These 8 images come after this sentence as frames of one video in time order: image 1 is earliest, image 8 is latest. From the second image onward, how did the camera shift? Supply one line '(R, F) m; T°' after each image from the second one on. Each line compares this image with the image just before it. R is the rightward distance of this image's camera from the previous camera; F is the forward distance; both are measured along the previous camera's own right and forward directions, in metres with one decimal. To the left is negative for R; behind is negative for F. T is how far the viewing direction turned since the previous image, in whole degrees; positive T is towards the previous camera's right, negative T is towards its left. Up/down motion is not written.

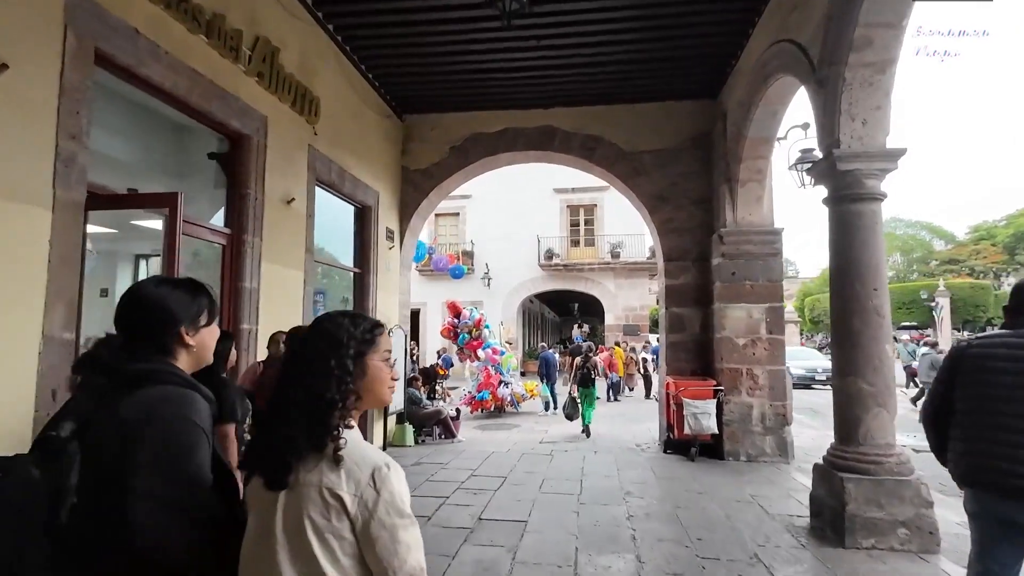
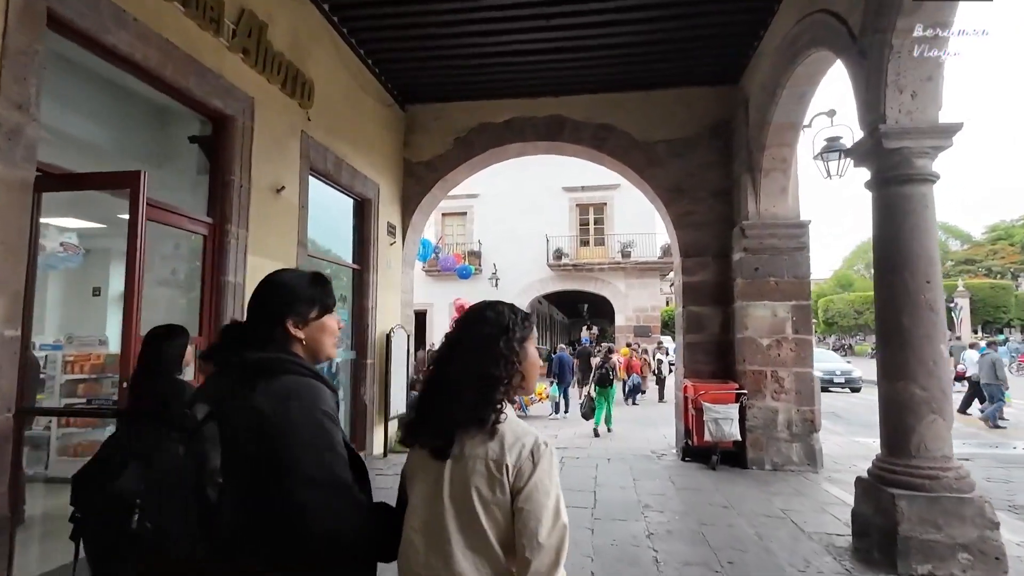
(0.0, +0.4) m; -1°
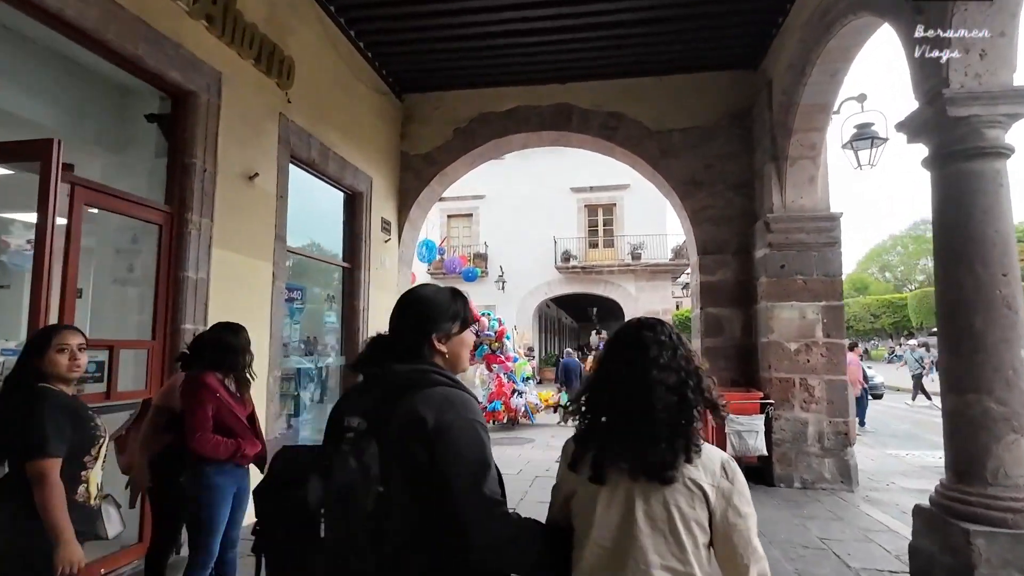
(+0.1, +0.5) m; -1°
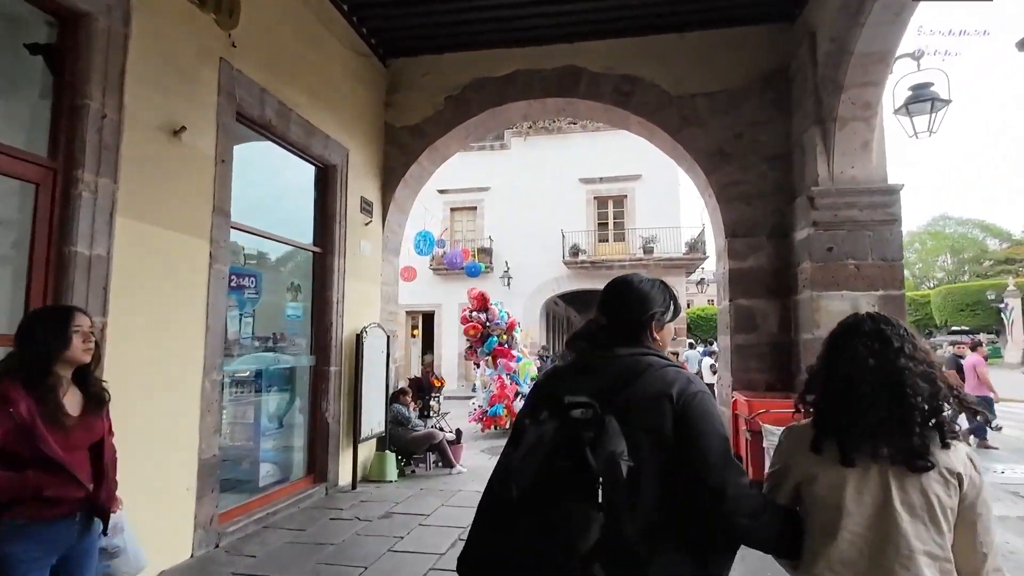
(+0.1, +0.8) m; -1°
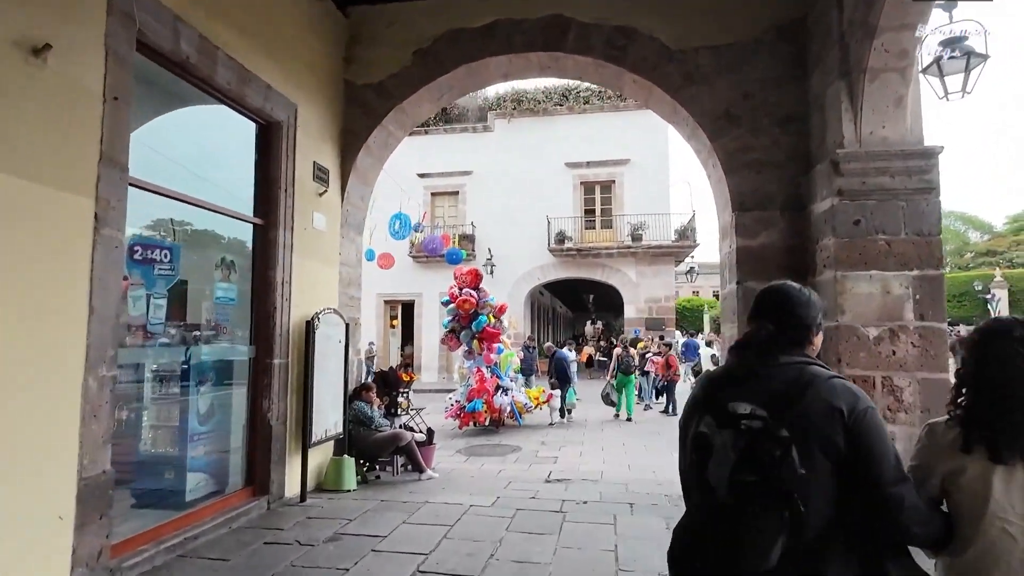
(+0.1, +0.7) m; +1°
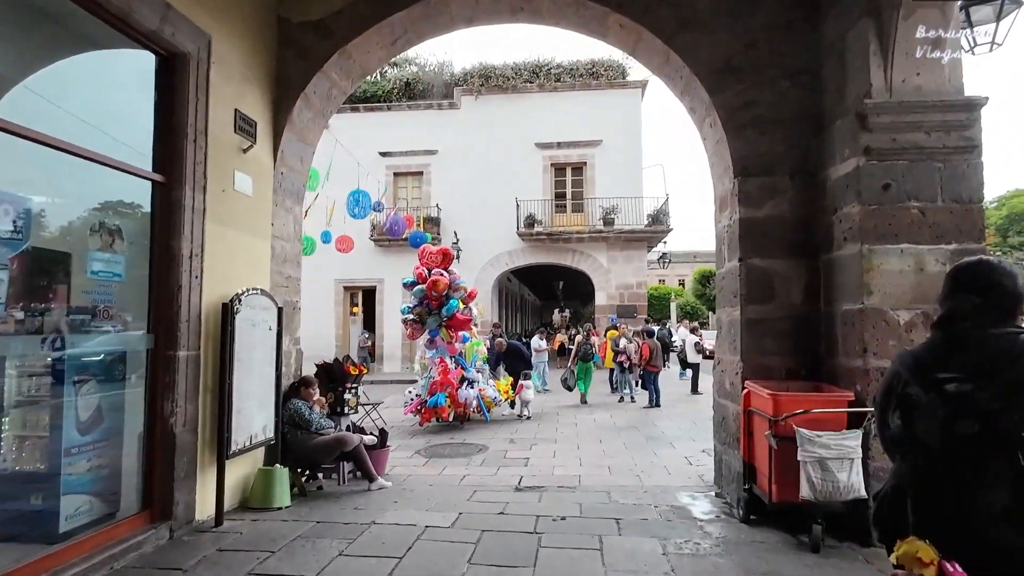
(0.0, +0.7) m; +3°
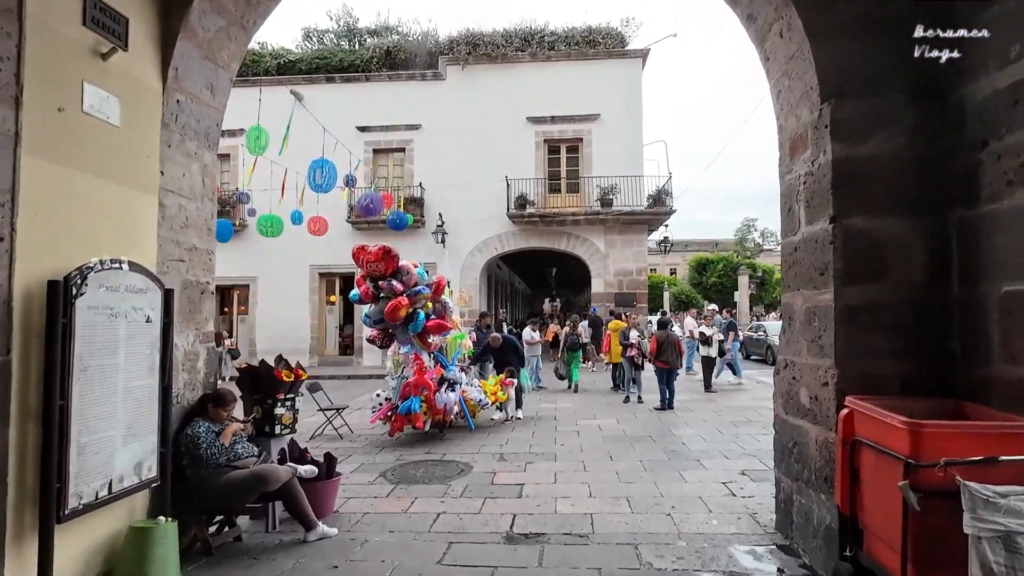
(0.0, +1.3) m; +1°
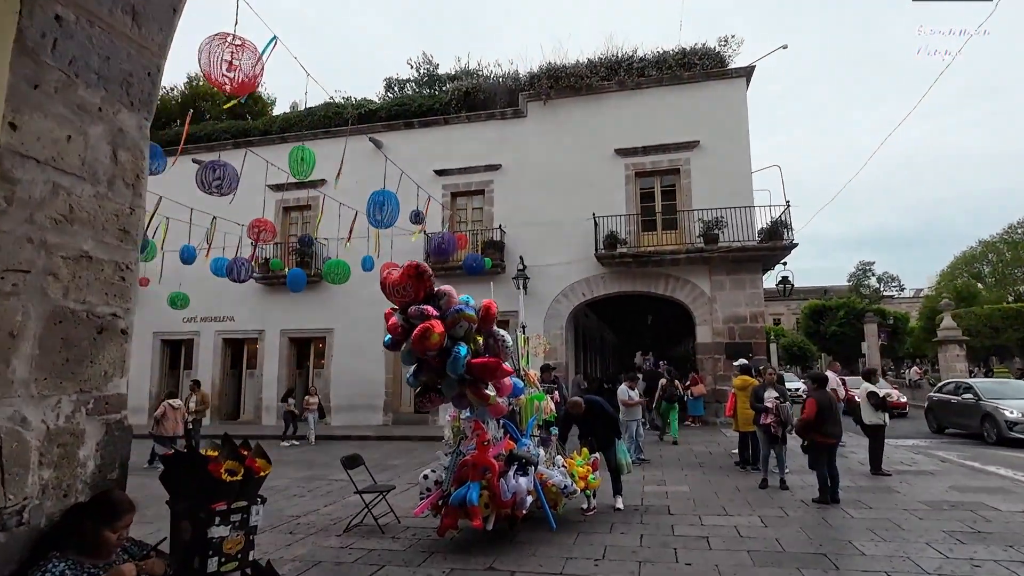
(0.0, +1.6) m; -9°
